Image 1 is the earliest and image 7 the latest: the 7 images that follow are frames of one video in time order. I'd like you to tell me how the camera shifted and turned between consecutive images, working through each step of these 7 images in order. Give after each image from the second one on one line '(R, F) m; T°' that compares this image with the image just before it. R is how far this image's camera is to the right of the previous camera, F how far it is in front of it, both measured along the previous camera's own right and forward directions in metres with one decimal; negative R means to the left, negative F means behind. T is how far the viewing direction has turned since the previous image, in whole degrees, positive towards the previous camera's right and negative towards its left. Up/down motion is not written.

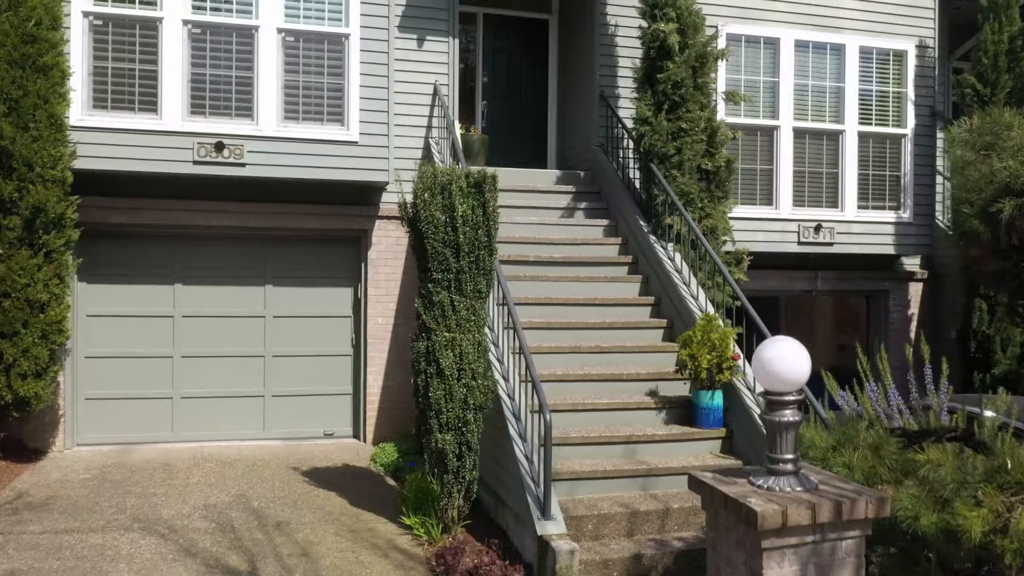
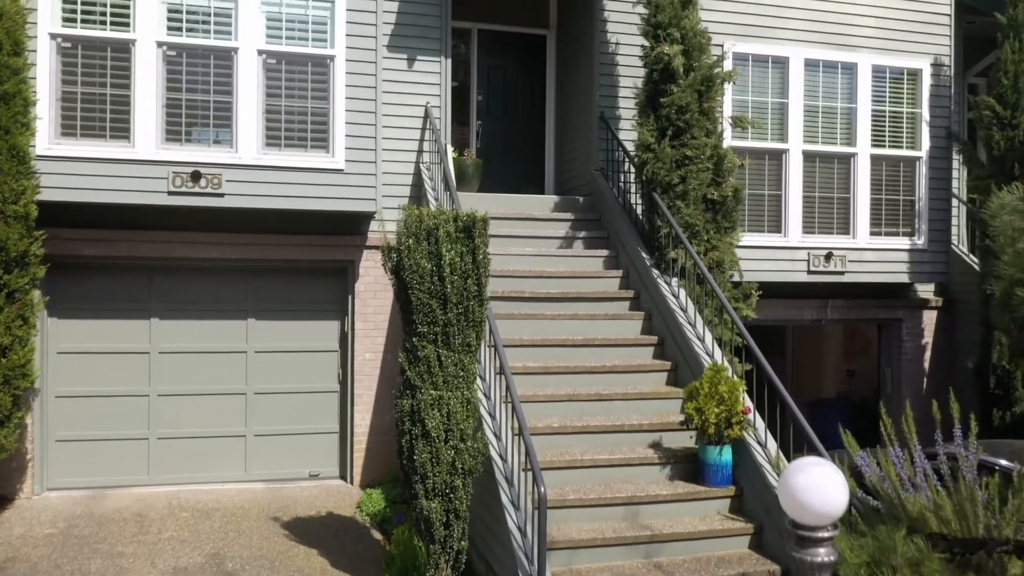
(0.0, +0.4) m; 0°
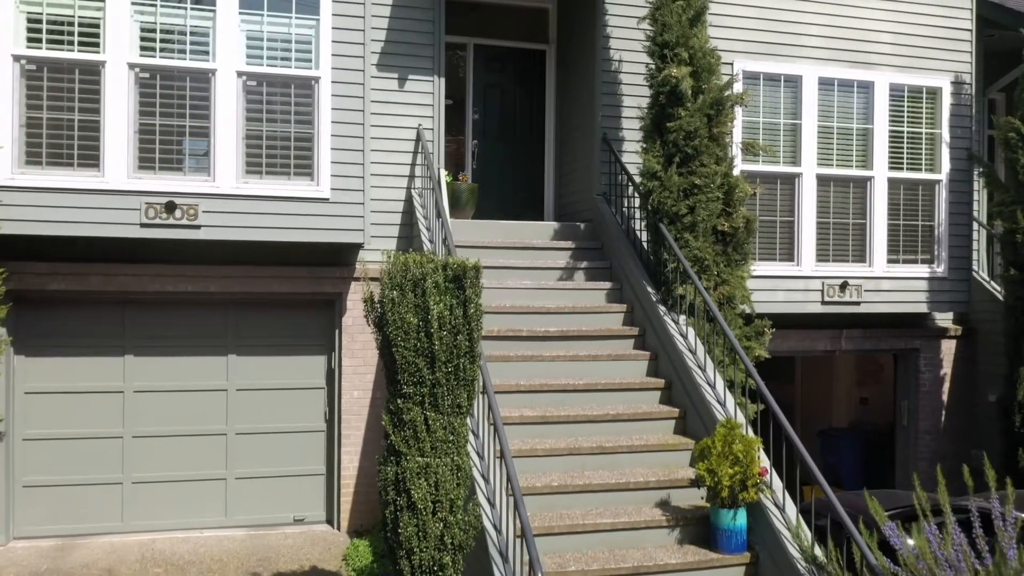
(0.0, +0.4) m; 0°
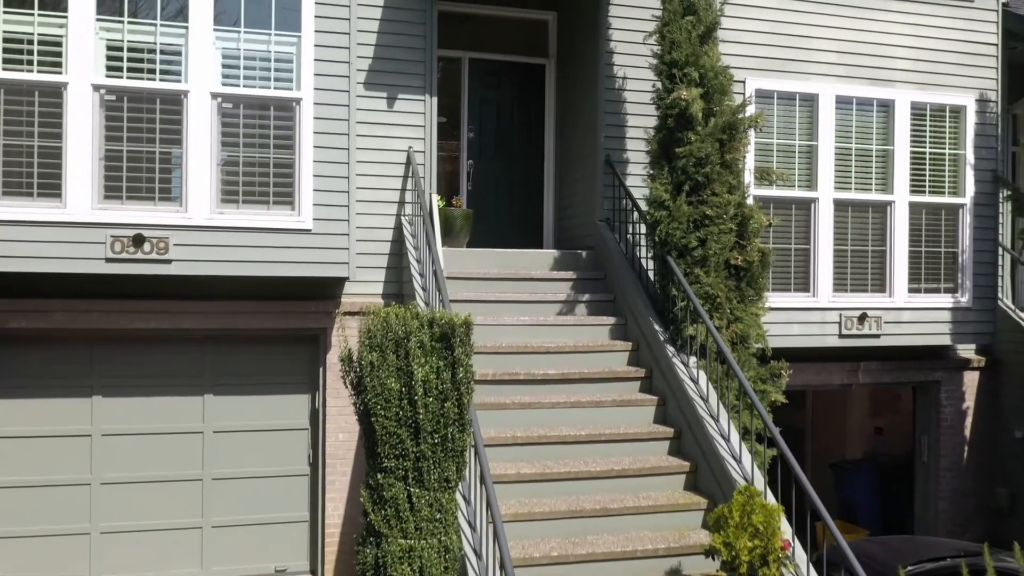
(0.0, +0.5) m; 0°
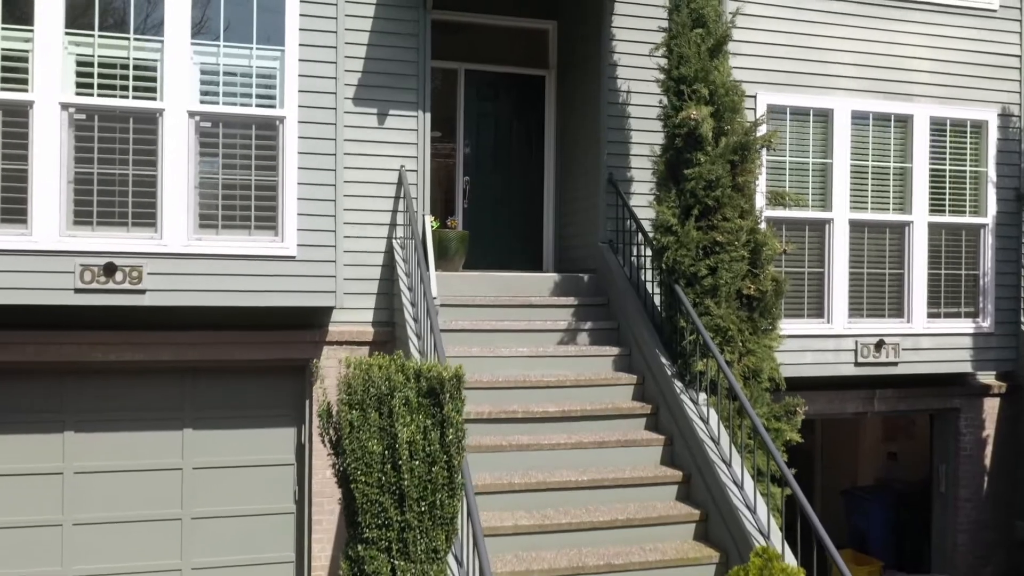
(0.0, +0.4) m; 0°
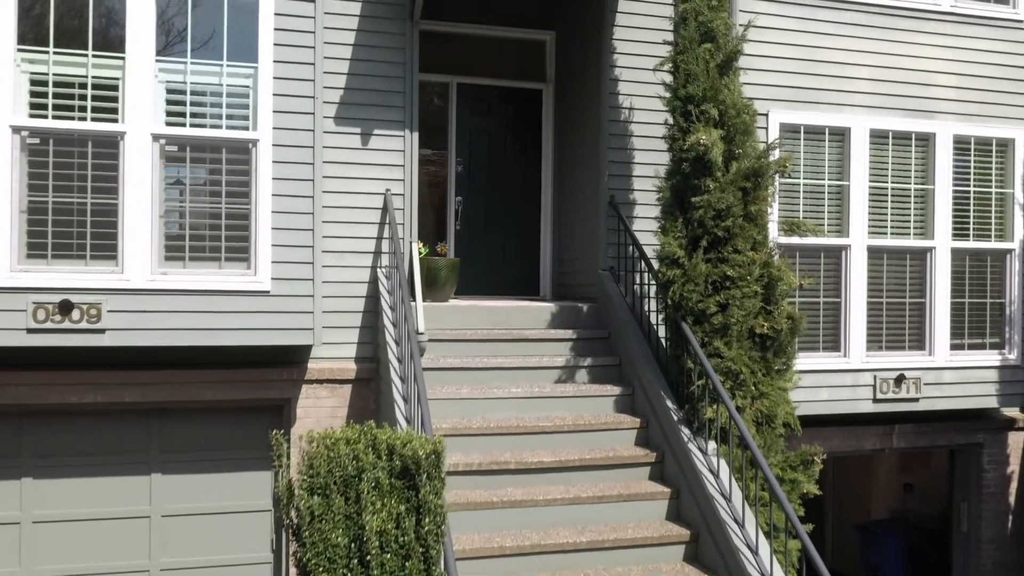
(0.0, +0.5) m; 0°
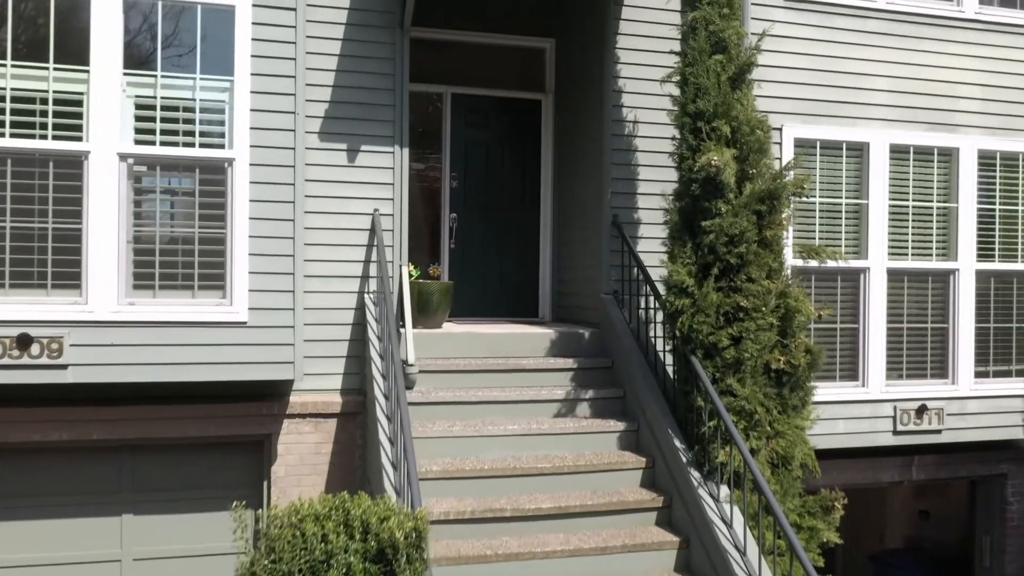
(0.0, +0.4) m; 0°
